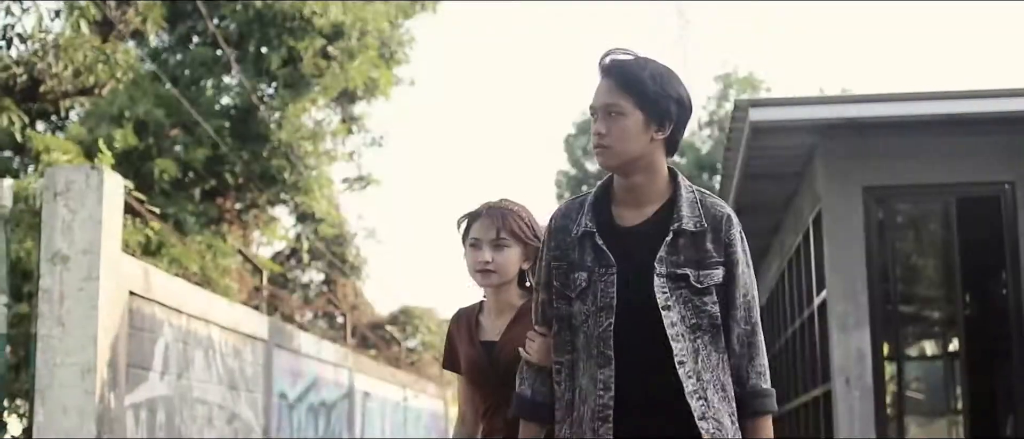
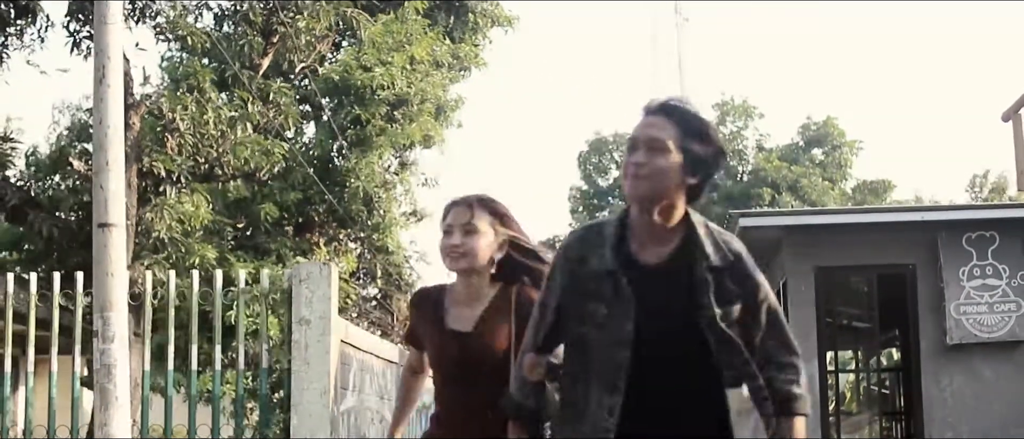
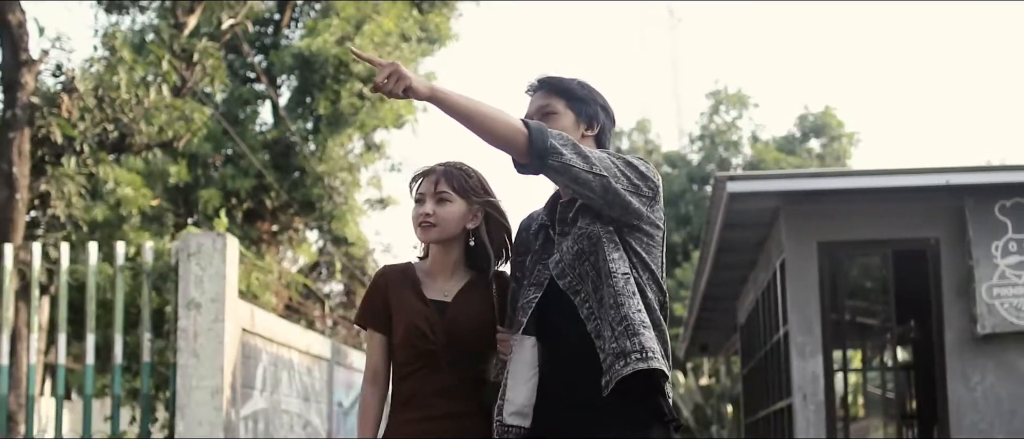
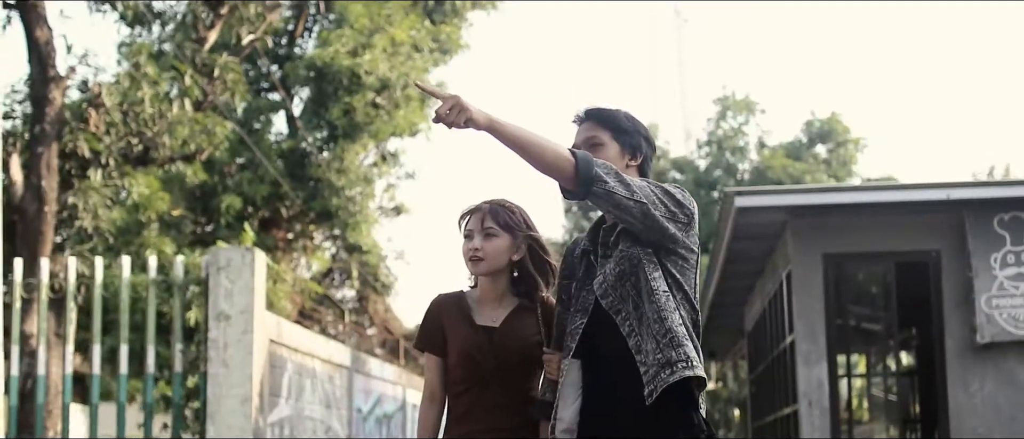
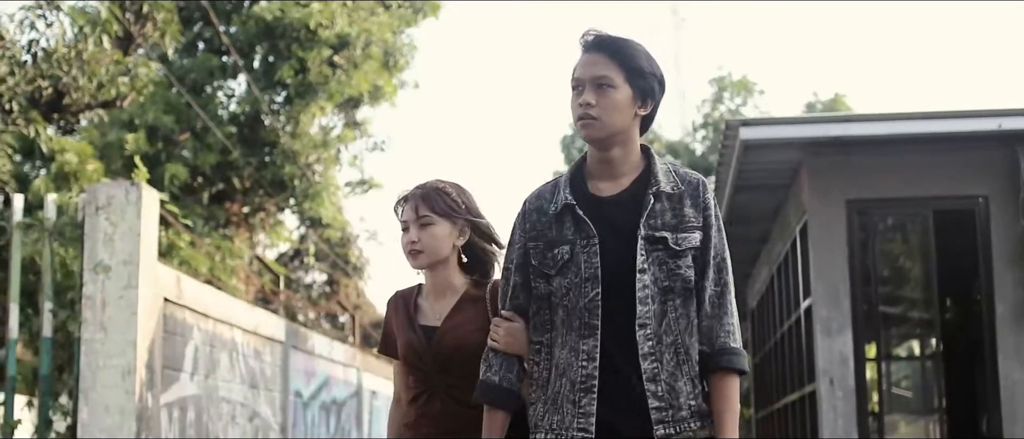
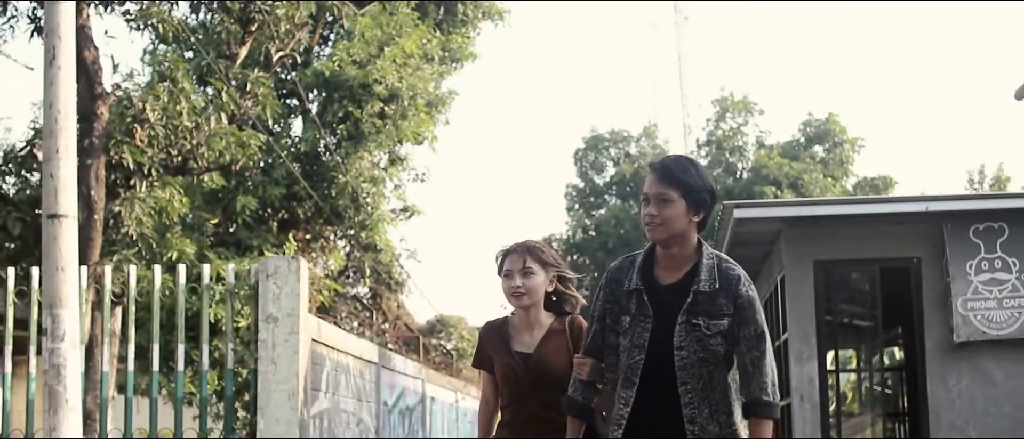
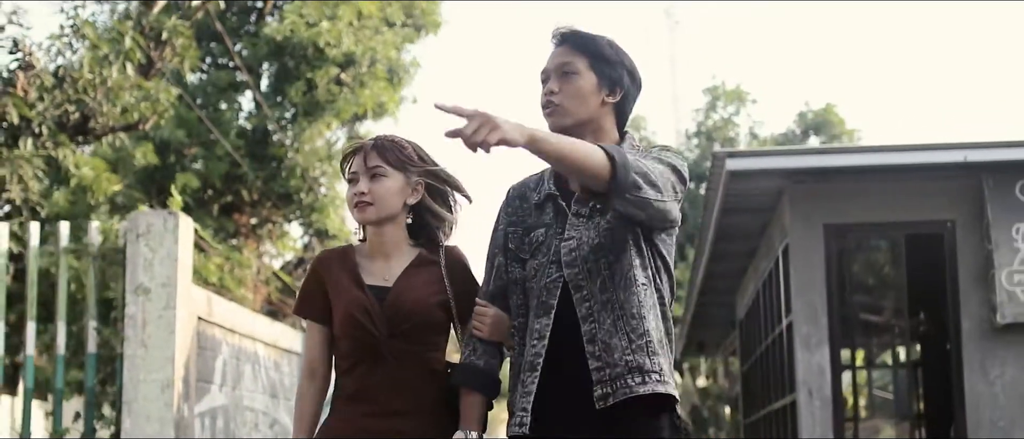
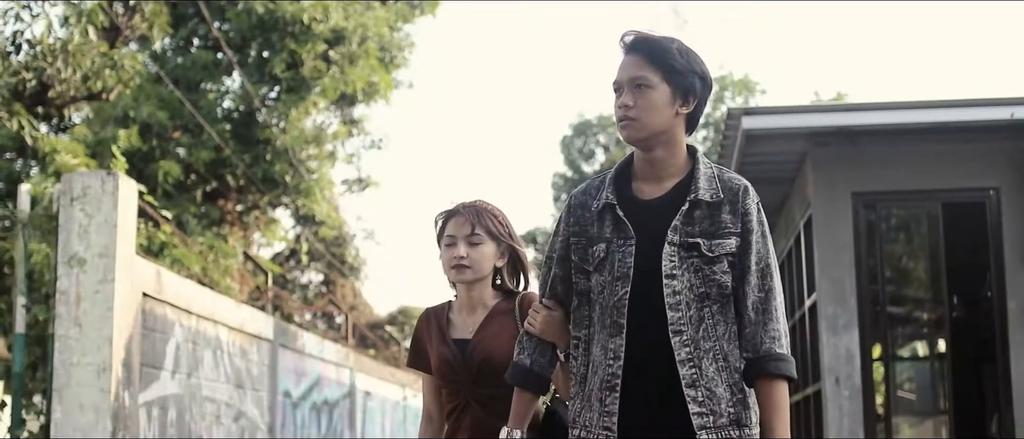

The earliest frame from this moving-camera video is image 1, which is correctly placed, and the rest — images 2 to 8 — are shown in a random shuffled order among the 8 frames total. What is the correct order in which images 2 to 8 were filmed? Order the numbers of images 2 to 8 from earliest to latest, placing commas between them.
8, 5, 7, 3, 4, 6, 2
